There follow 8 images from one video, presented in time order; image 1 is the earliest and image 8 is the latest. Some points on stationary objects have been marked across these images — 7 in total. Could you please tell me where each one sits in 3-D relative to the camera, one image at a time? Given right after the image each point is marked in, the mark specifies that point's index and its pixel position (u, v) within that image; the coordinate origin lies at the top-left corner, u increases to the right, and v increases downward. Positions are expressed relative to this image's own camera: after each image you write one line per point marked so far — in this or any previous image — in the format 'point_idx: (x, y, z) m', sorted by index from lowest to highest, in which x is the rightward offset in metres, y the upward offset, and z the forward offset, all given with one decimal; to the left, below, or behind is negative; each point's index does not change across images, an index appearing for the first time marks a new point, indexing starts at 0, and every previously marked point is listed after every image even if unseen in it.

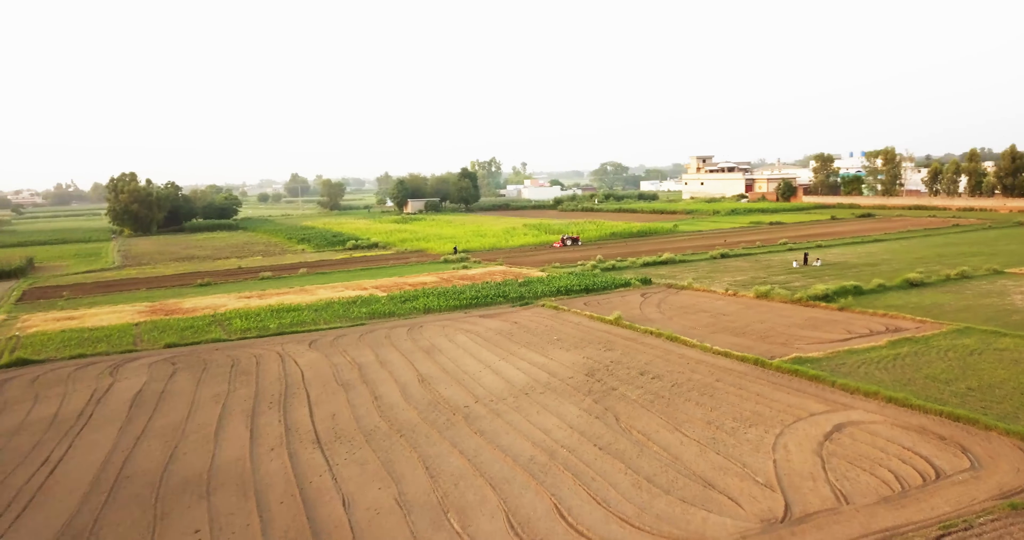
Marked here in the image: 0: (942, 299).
0: (+9.7, -0.6, +17.4) m
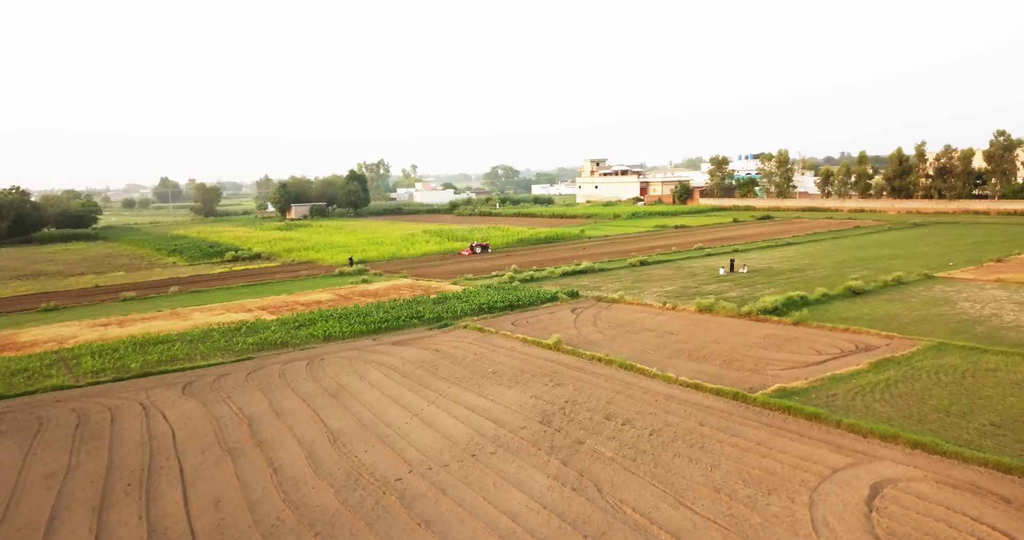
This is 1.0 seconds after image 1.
0: (+8.0, -0.8, +16.3) m
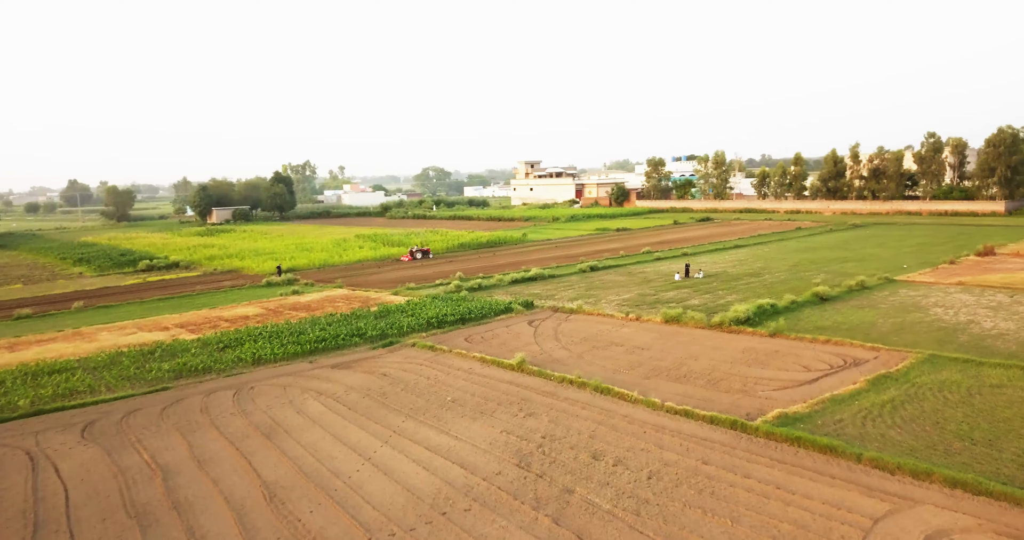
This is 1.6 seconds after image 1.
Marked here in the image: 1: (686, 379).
0: (+7.1, -0.9, +15.5) m
1: (+2.6, -1.6, +11.5) m
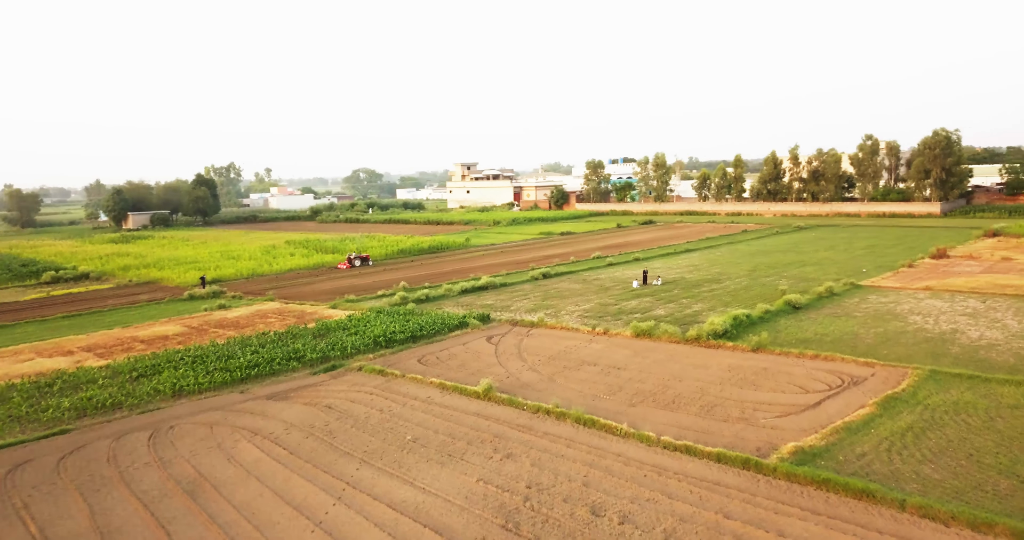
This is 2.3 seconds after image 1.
0: (+6.3, -1.0, +14.6) m
1: (+2.2, -1.8, +10.2) m
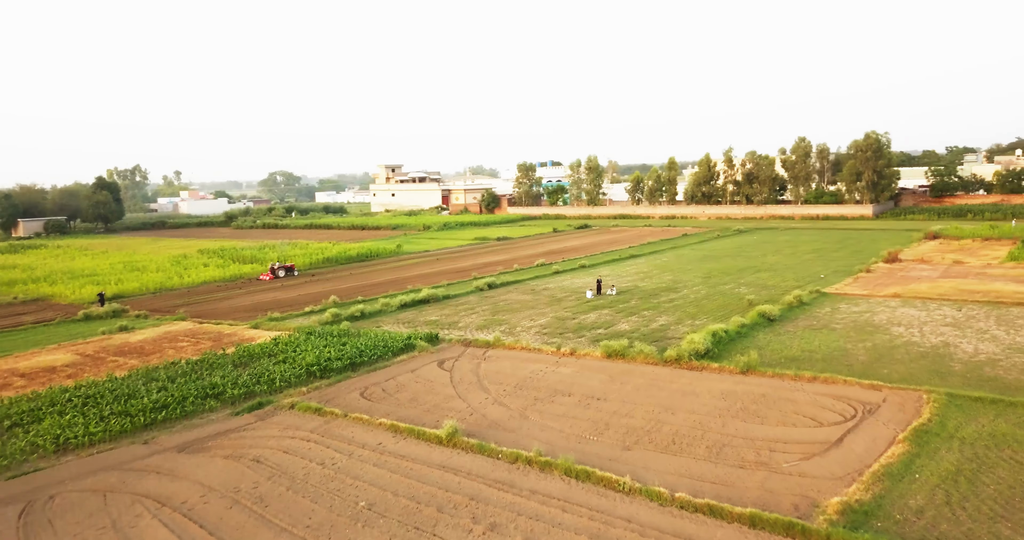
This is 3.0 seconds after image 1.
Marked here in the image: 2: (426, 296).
0: (+5.5, -1.2, +13.4) m
1: (+1.9, -2.0, +8.7) m
2: (-2.1, -0.6, +19.1) m
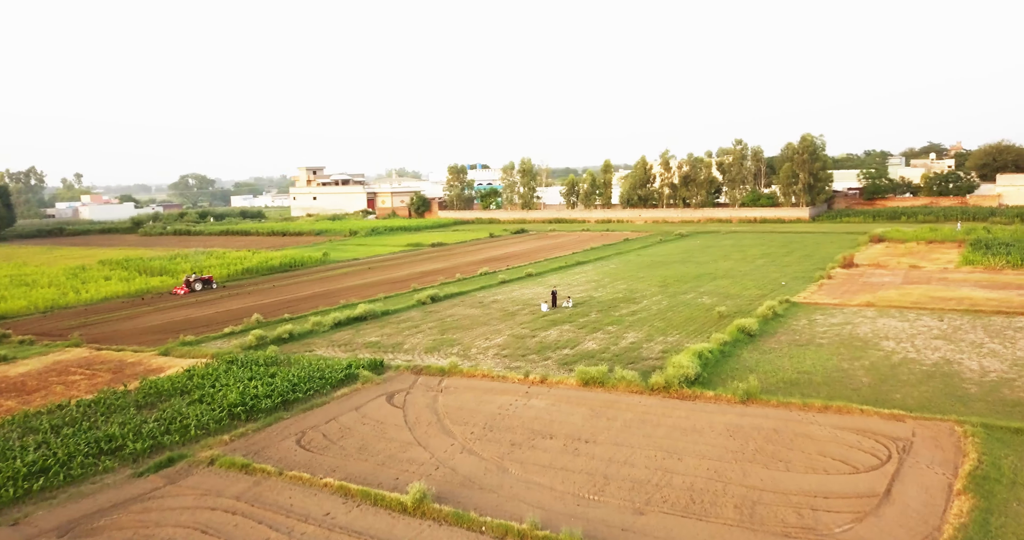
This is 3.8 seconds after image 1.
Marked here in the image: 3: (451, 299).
0: (+4.9, -1.4, +12.2) m
1: (+1.7, -2.2, +7.1) m
2: (-3.3, -0.9, +17.1) m
3: (-1.5, -0.7, +19.1) m
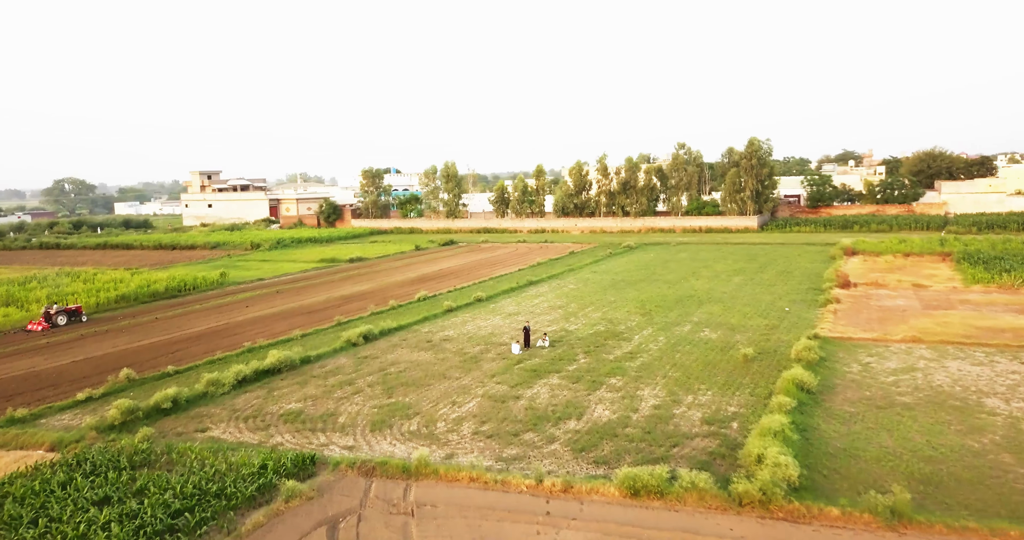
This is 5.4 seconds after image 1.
0: (+4.8, -1.8, +8.9) m
1: (+2.3, -2.6, +3.4) m
2: (-3.9, -1.5, +12.8) m
3: (-2.4, -1.3, +15.0) m
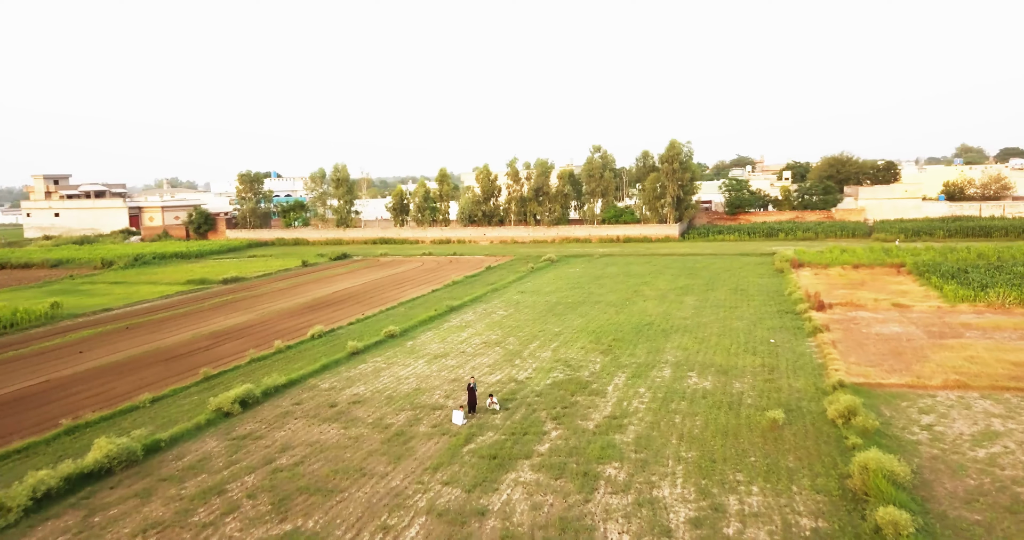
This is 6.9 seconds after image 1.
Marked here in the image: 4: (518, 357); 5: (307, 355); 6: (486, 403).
0: (+4.7, -2.2, +5.9) m
1: (+3.0, -3.0, +0.2) m
2: (-4.5, -2.1, +8.5) m
3: (-3.3, -1.8, +10.9) m
4: (+0.1, -1.5, +13.3) m
5: (-3.7, -1.5, +13.8) m
6: (-0.4, -1.8, +10.6) m
